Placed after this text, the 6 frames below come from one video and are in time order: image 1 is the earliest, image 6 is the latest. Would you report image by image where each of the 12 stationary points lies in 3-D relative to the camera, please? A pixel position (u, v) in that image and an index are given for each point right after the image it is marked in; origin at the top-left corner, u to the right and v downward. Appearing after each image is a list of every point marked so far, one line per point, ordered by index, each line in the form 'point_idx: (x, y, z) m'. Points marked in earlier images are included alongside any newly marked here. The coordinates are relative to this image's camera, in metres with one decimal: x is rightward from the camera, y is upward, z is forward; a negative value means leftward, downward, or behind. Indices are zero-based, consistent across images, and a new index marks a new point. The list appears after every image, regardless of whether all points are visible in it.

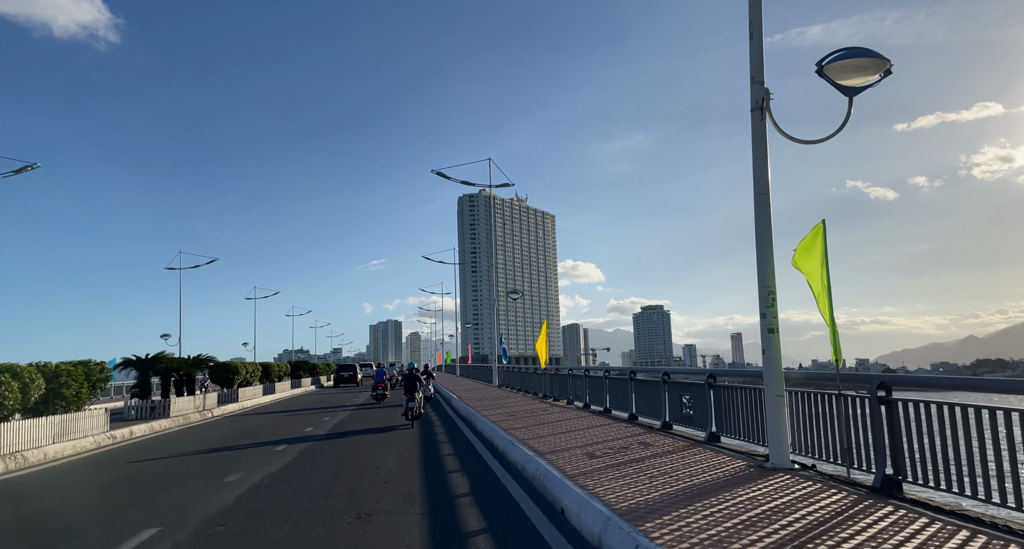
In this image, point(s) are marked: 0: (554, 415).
0: (+0.9, -4.0, +15.4) m
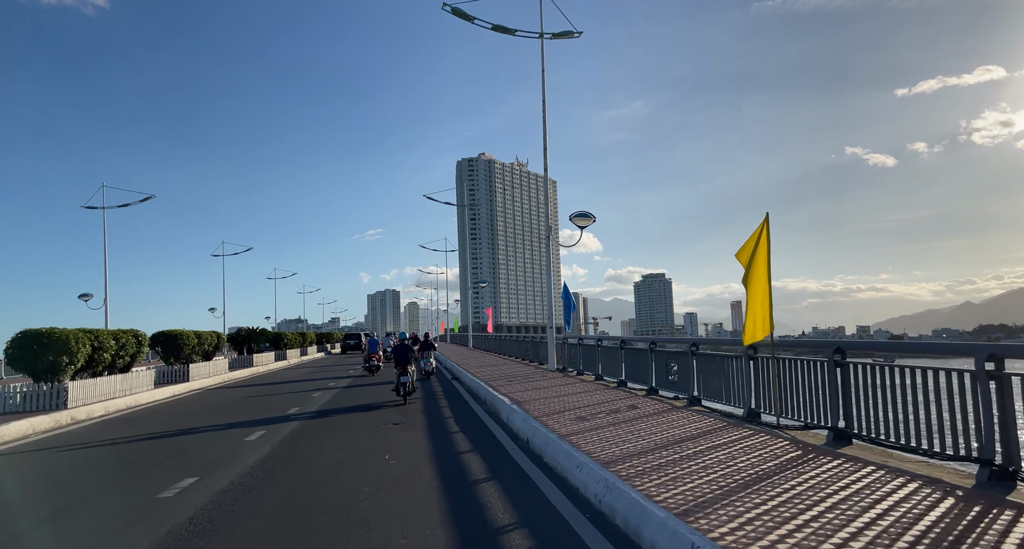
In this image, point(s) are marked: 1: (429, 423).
0: (+1.0, -3.0, +15.0) m
1: (-1.7, -2.9, +10.8) m
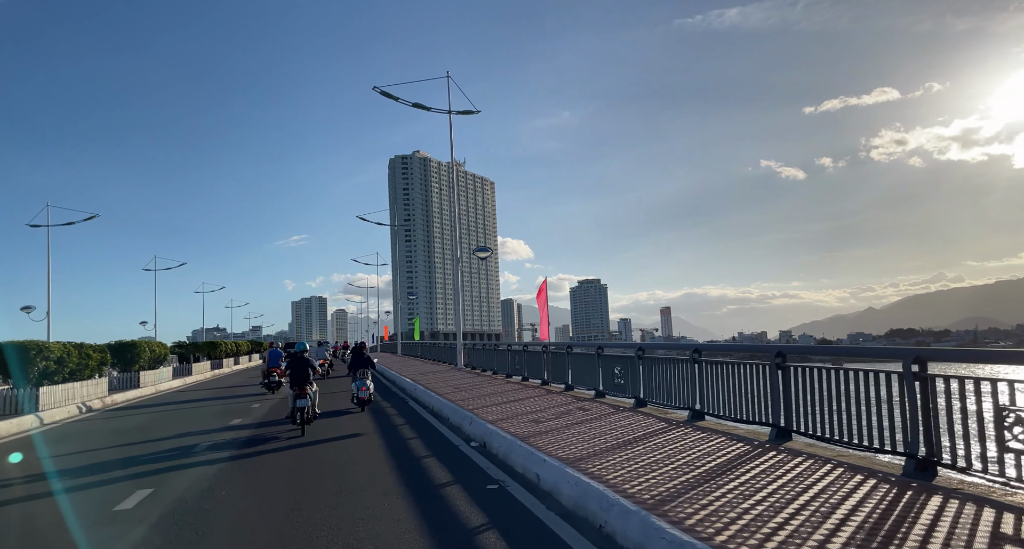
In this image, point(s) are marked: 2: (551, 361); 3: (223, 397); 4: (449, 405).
0: (-0.4, -3.1, +14.2) m
1: (-2.6, -2.9, +9.7) m
2: (+1.1, -2.6, +15.7) m
3: (-10.3, -4.4, +19.3) m
4: (-1.3, -2.8, +11.3) m
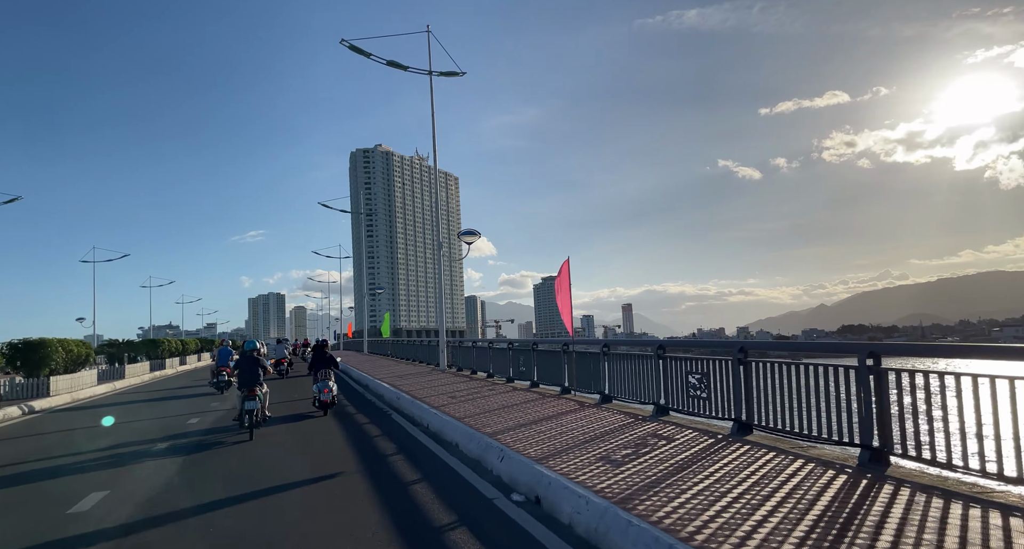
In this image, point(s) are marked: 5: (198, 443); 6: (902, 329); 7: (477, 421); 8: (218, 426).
0: (-1.3, -3.0, +13.9) m
1: (-3.1, -2.8, +9.3) m
2: (+0.1, -2.5, +15.6) m
3: (-11.5, -4.2, +18.3) m
4: (-2.0, -2.7, +11.0) m
5: (-5.4, -2.9, +9.2) m
6: (+9.2, -1.3, +12.5) m
7: (-0.6, -2.5, +9.0) m
8: (-6.1, -3.1, +11.0) m
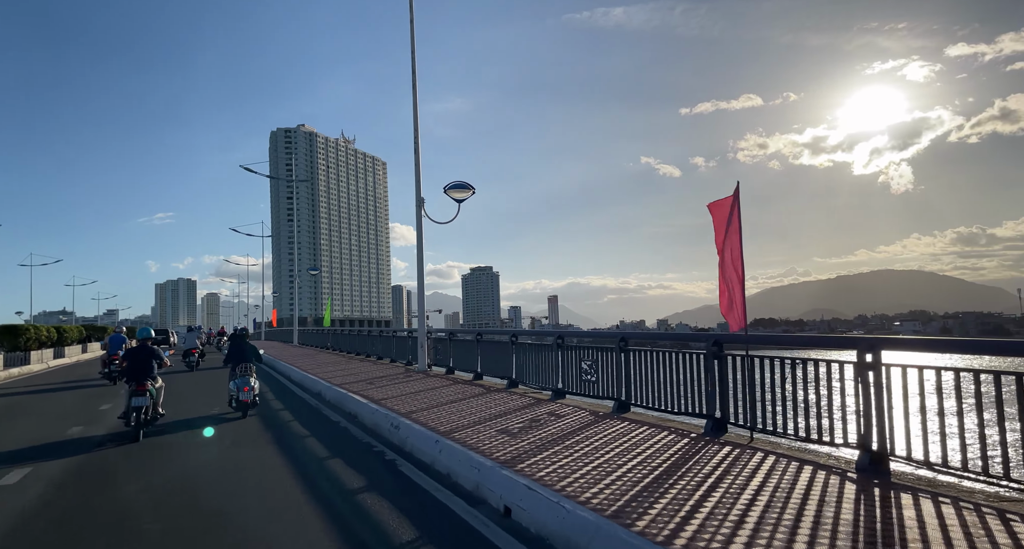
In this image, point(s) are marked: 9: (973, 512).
0: (-3.0, -2.7, +13.4) m
1: (-4.2, -2.5, +8.6) m
2: (-1.8, -2.1, +15.3) m
3: (-13.8, -3.6, +16.4) m
4: (-3.3, -2.4, +10.4) m
5: (-6.4, -2.6, +8.1) m
6: (+7.6, -1.2, +13.4) m
7: (-1.6, -2.3, +8.7) m
8: (-7.4, -2.8, +9.9) m
9: (+3.1, -1.6, +3.6) m
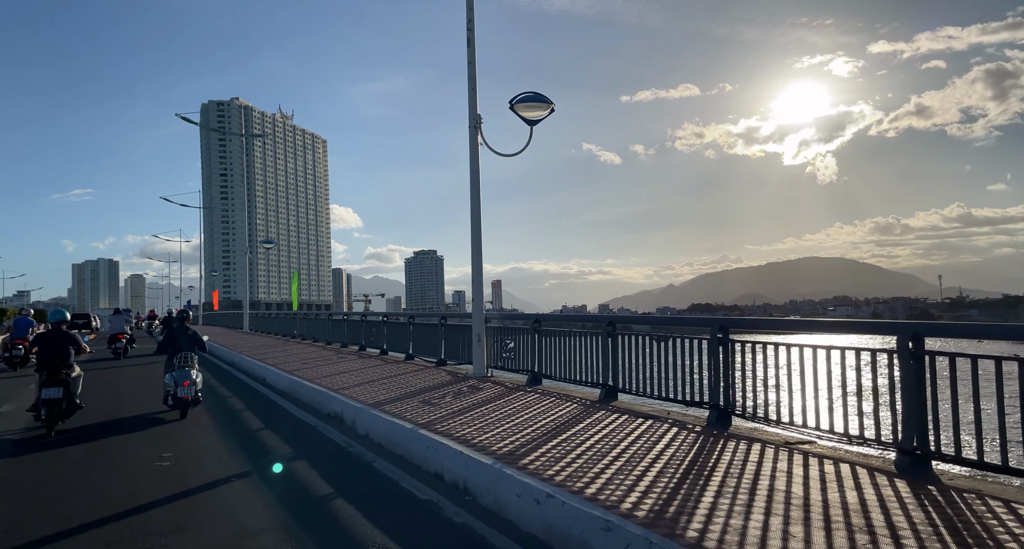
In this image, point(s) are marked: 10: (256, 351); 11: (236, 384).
0: (-4.3, -2.2, +13.0) m
1: (-4.9, -2.2, +8.1) m
2: (-3.3, -1.6, +15.0) m
3: (-15.3, -3.0, +14.9) m
4: (-4.3, -2.0, +10.0) m
5: (-7.1, -2.3, +7.4) m
6: (+6.3, -0.8, +14.2) m
7: (-2.4, -2.0, +8.5) m
8: (-8.2, -2.4, +9.1) m
9: (+2.8, -1.5, +3.9) m
10: (-7.1, -2.2, +14.9) m
11: (-5.7, -2.3, +10.8) m
